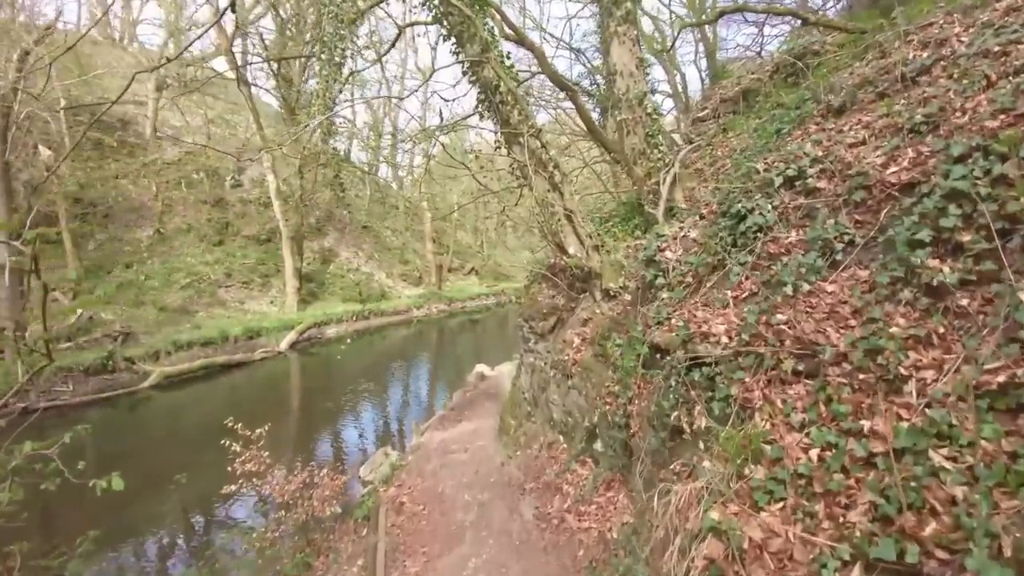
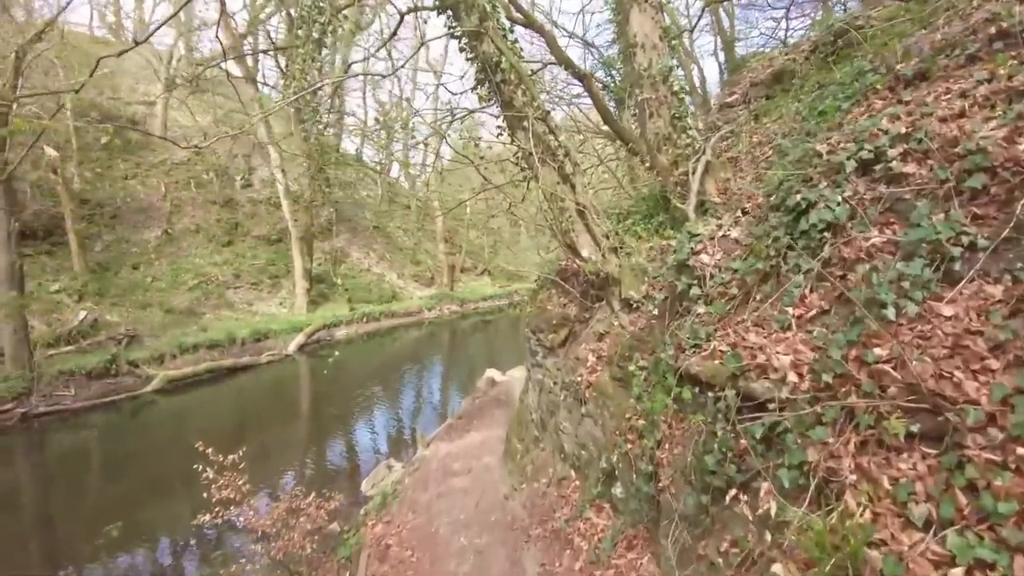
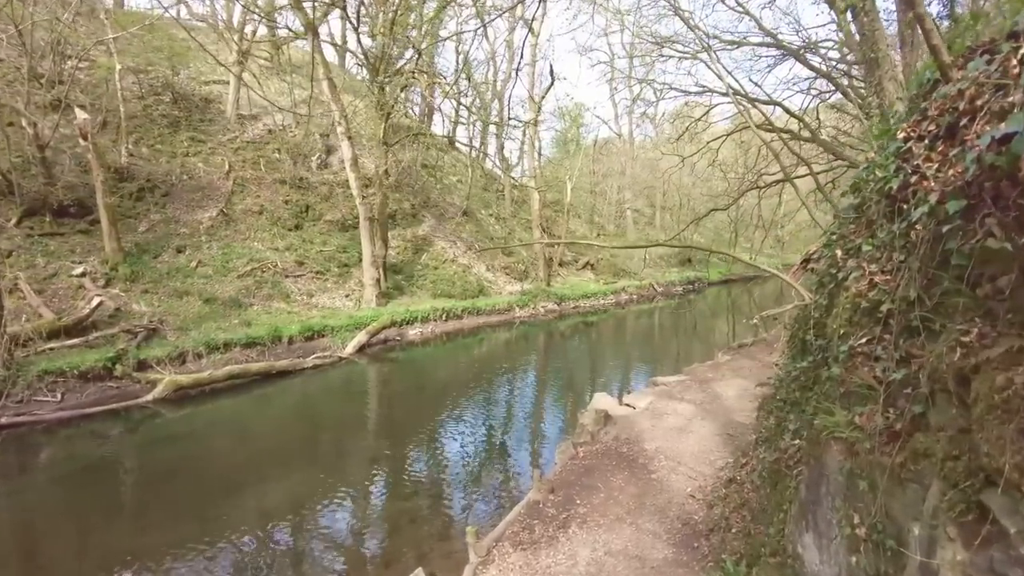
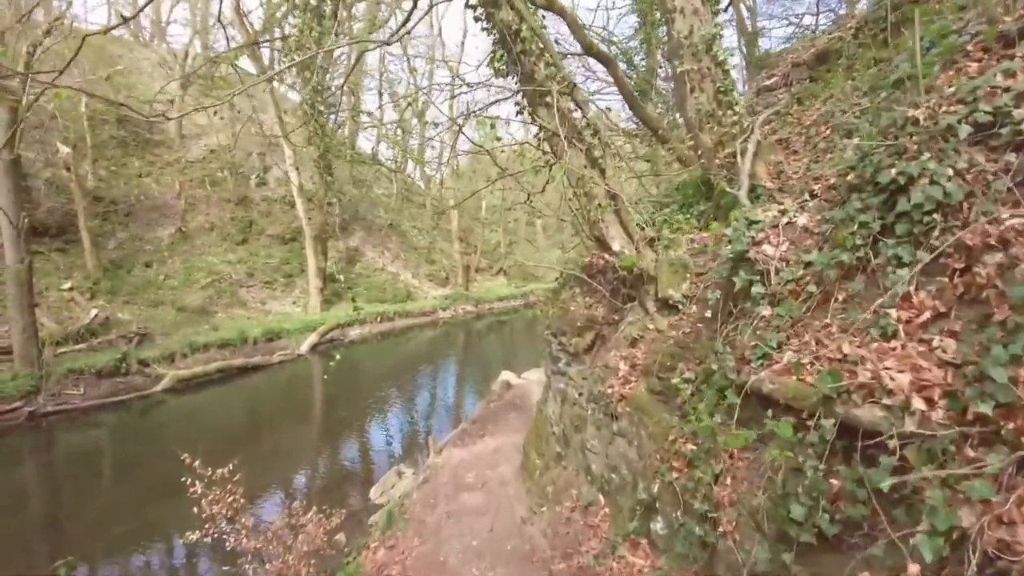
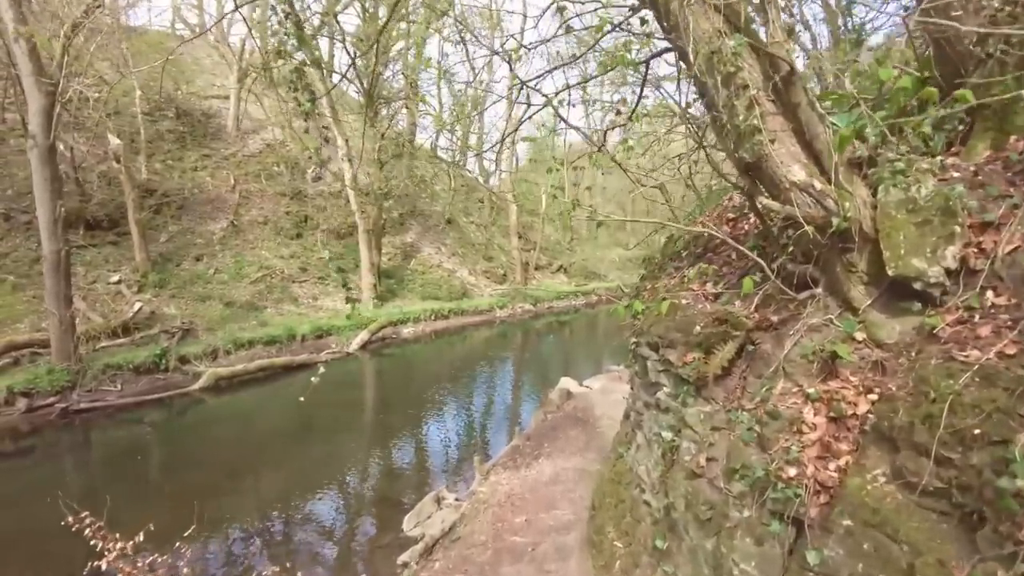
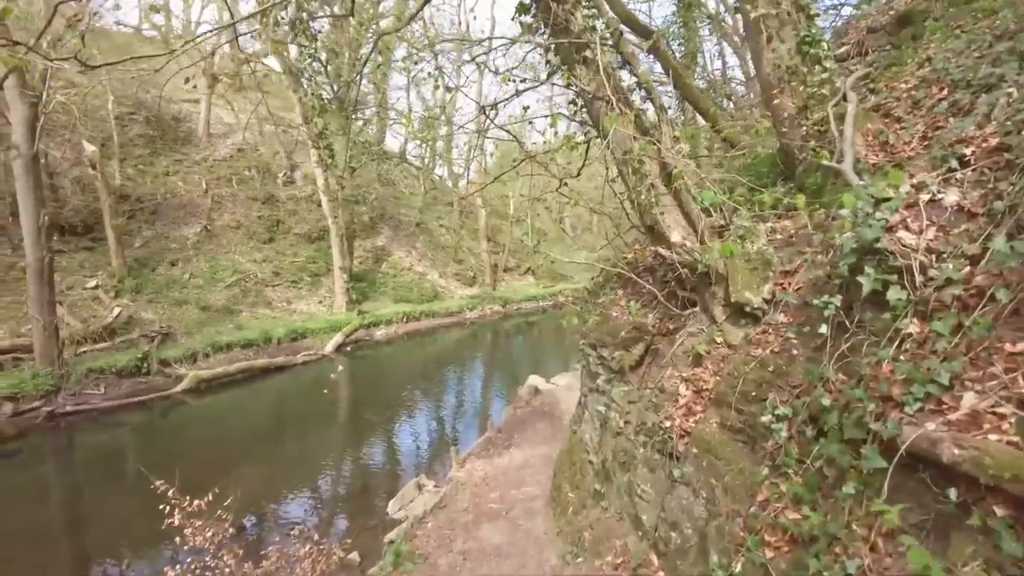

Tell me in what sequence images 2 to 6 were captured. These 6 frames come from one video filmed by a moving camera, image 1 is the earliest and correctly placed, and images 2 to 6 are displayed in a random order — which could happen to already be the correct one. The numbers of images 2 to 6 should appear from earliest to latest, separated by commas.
2, 4, 6, 5, 3
